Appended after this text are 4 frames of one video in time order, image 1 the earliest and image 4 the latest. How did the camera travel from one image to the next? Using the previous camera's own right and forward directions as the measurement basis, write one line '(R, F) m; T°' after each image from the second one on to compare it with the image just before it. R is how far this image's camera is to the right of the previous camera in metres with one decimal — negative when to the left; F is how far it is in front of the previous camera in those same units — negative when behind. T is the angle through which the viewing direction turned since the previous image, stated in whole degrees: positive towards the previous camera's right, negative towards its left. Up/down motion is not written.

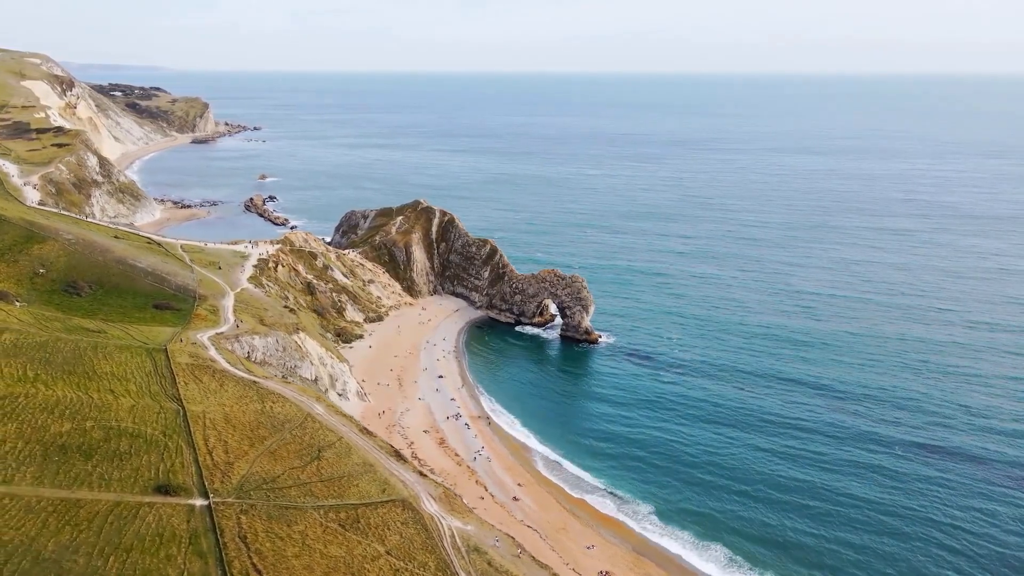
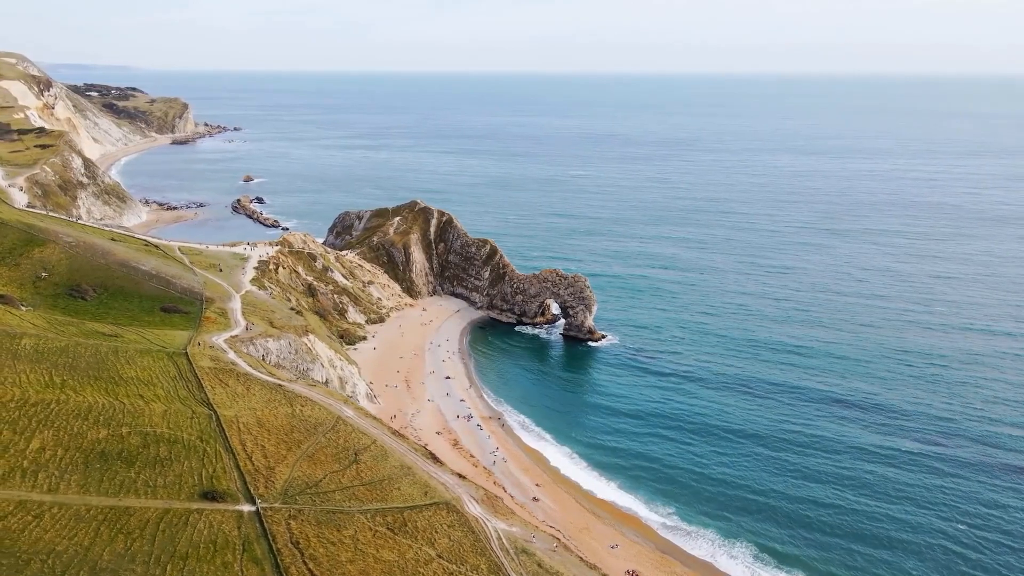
(-2.7, +0.2) m; +1°
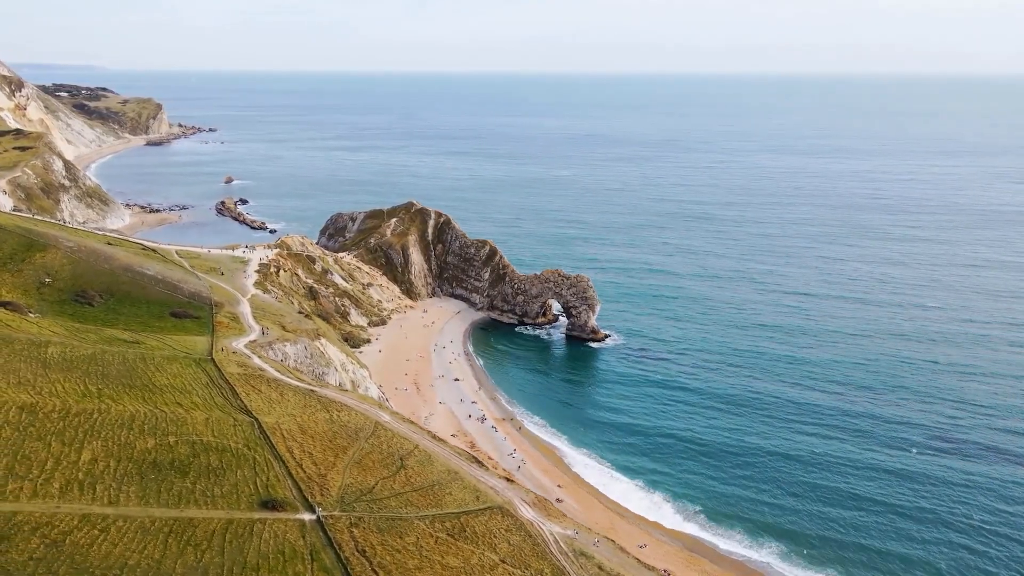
(-3.3, +0.1) m; +2°
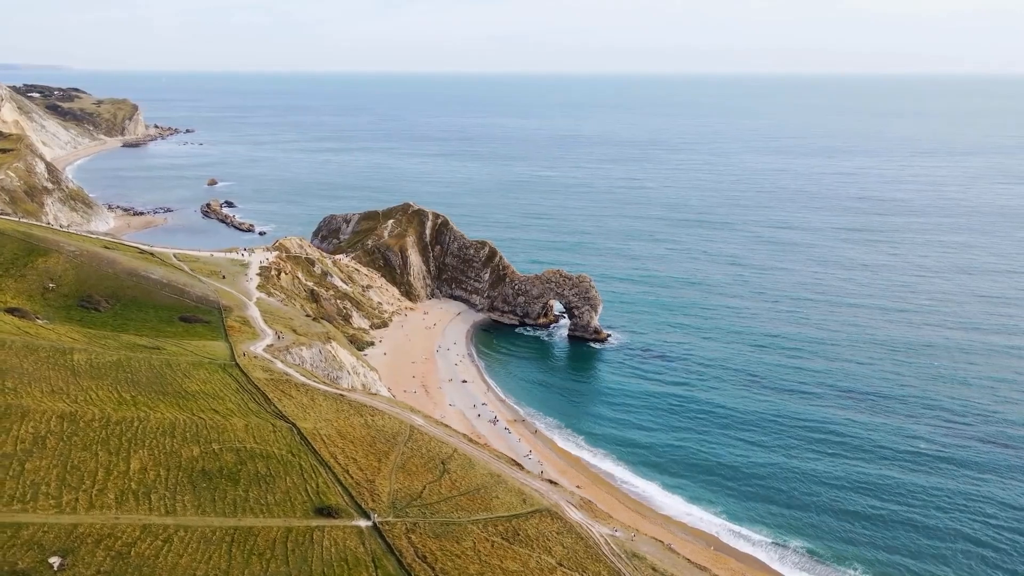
(-2.9, +0.1) m; +1°
